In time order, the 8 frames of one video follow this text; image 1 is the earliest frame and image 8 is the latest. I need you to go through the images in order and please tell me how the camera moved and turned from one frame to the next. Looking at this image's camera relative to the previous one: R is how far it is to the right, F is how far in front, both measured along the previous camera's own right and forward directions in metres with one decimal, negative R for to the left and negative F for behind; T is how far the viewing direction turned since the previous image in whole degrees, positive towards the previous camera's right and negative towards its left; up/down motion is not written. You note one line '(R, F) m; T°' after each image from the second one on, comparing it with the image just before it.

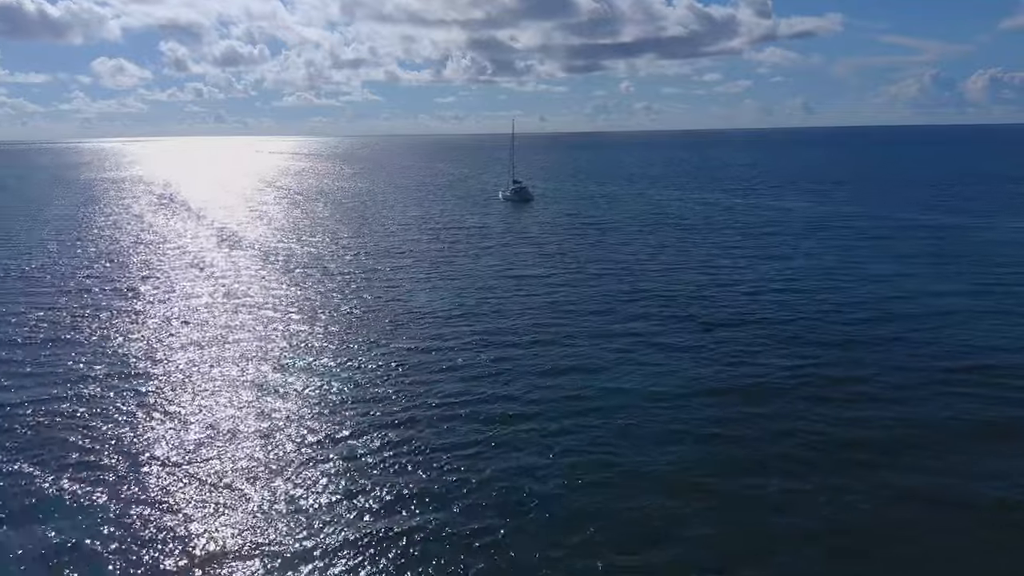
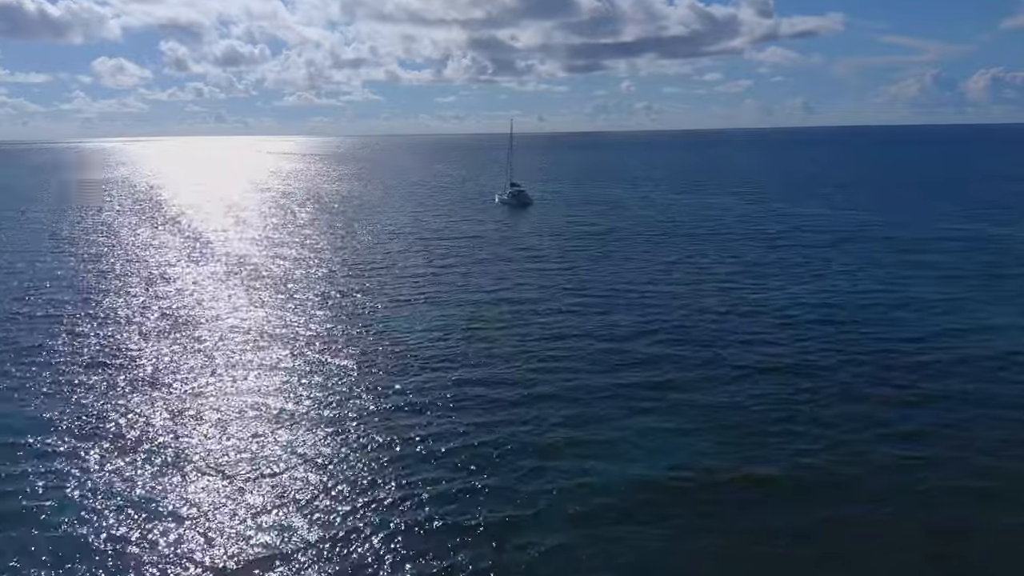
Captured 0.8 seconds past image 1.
(+0.4, +6.1) m; 0°
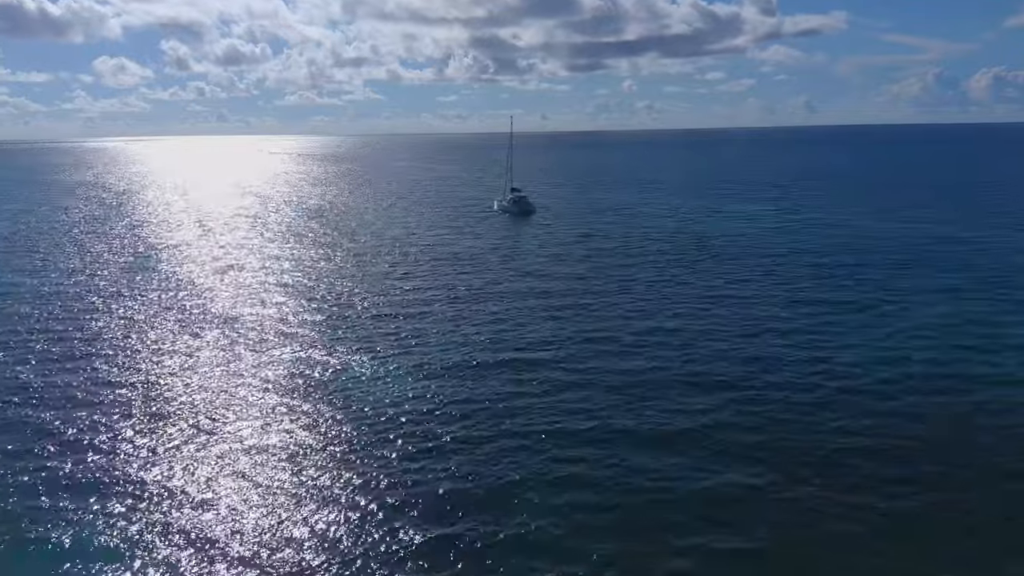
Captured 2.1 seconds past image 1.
(0.0, +10.5) m; 0°
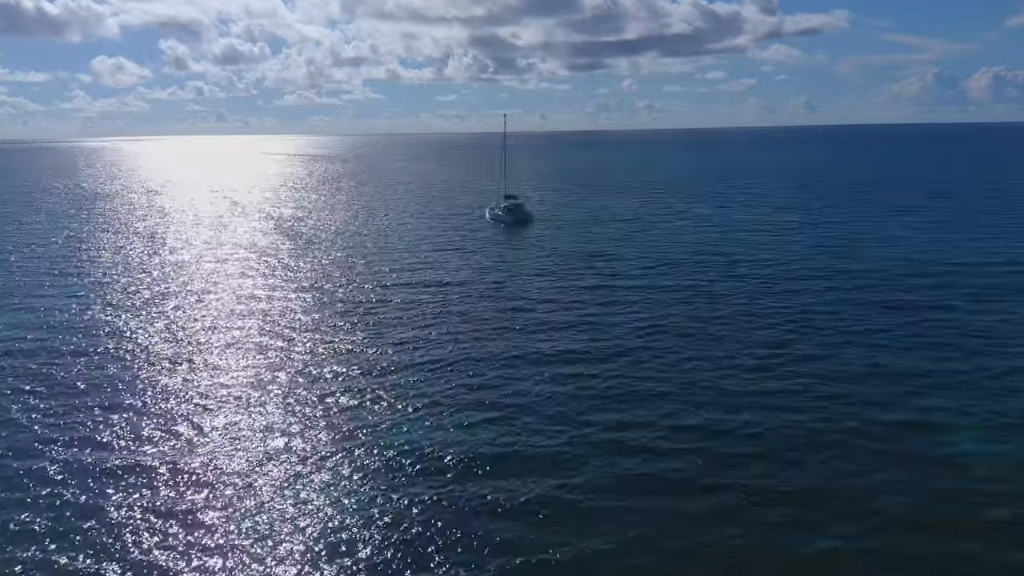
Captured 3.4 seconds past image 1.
(+0.5, +11.3) m; 0°
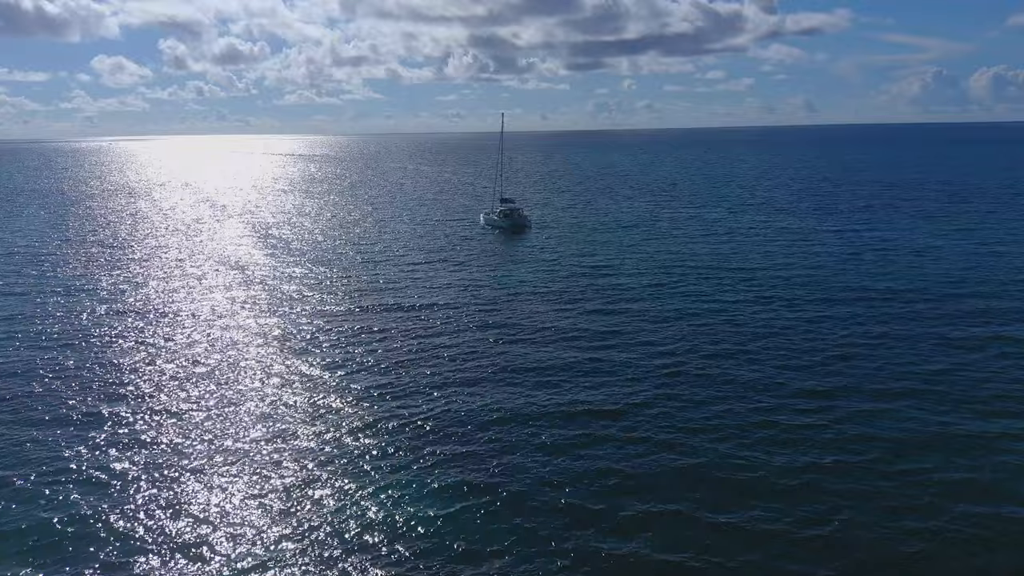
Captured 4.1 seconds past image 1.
(+0.4, +6.3) m; 0°
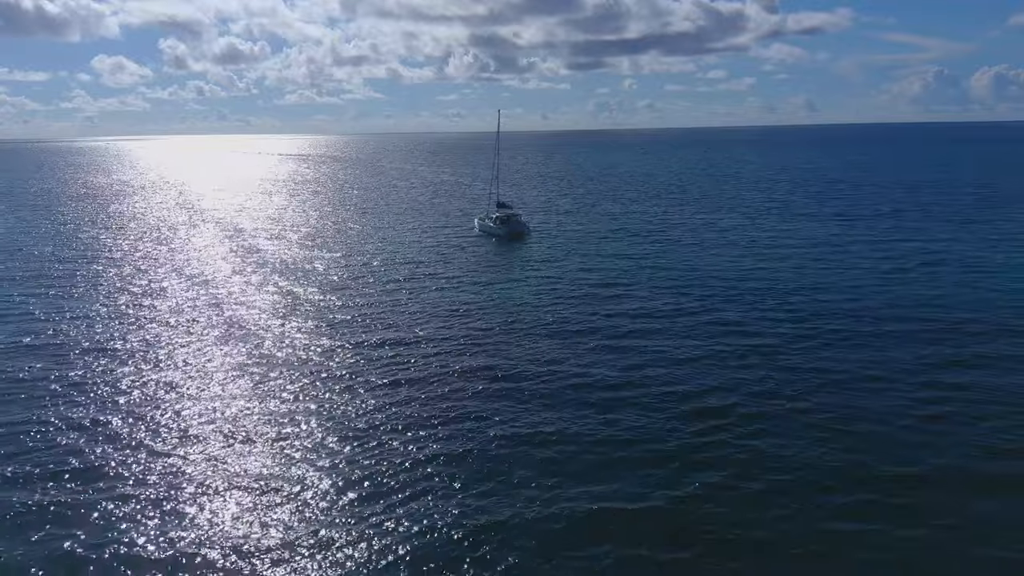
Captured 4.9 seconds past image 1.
(+0.3, +7.7) m; 0°
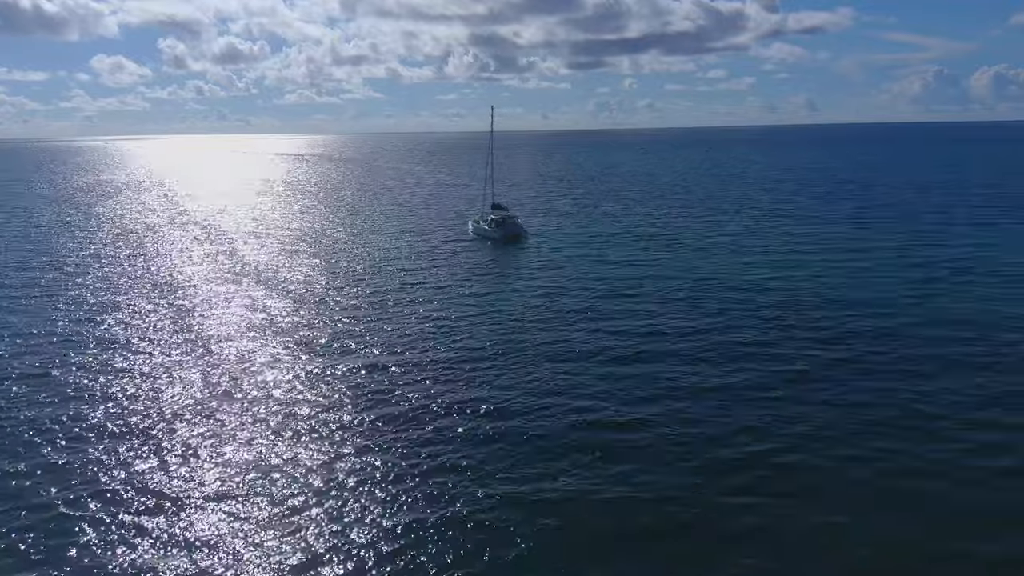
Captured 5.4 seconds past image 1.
(+0.3, +5.0) m; 0°
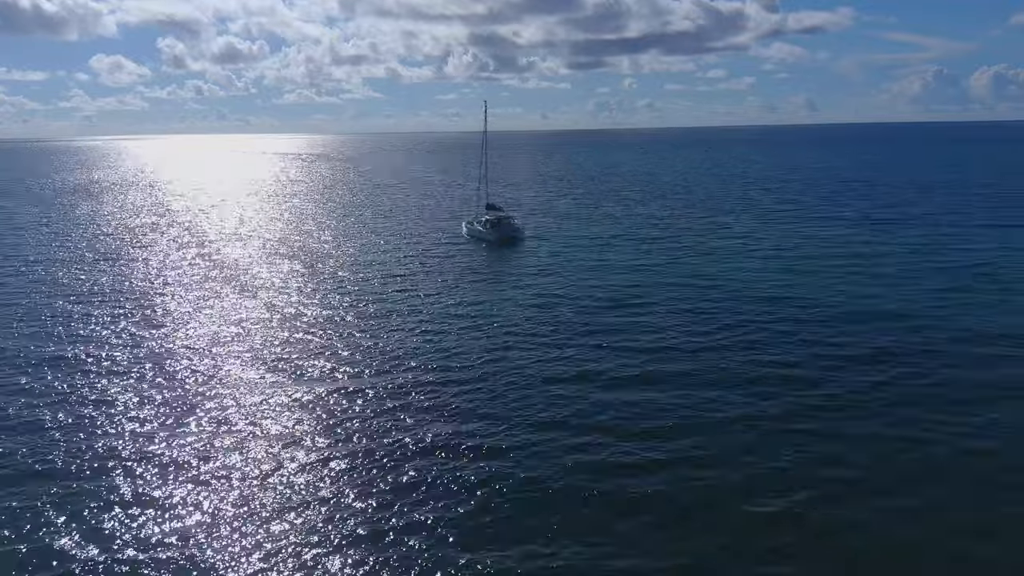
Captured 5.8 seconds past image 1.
(+0.3, +4.1) m; 0°
